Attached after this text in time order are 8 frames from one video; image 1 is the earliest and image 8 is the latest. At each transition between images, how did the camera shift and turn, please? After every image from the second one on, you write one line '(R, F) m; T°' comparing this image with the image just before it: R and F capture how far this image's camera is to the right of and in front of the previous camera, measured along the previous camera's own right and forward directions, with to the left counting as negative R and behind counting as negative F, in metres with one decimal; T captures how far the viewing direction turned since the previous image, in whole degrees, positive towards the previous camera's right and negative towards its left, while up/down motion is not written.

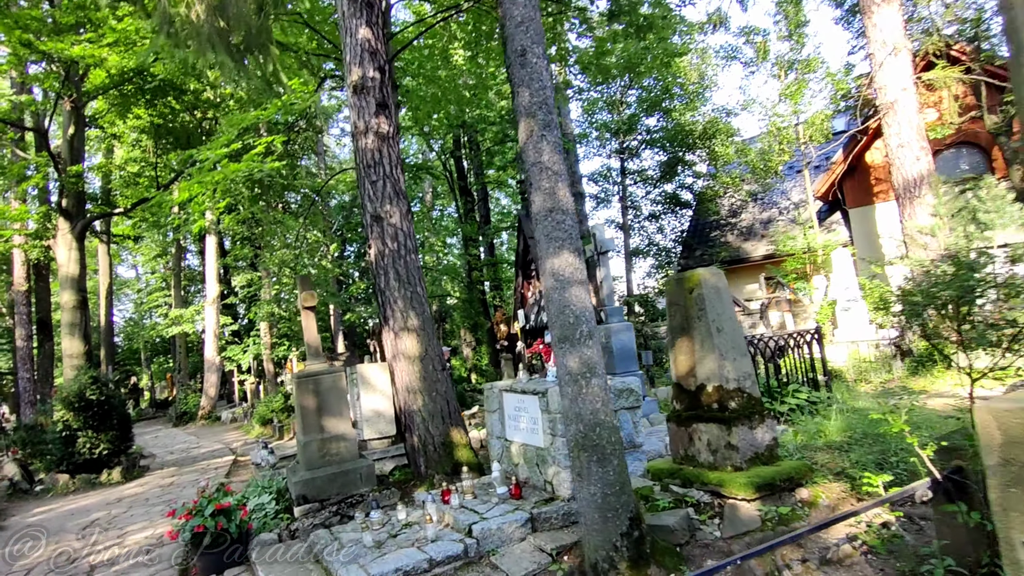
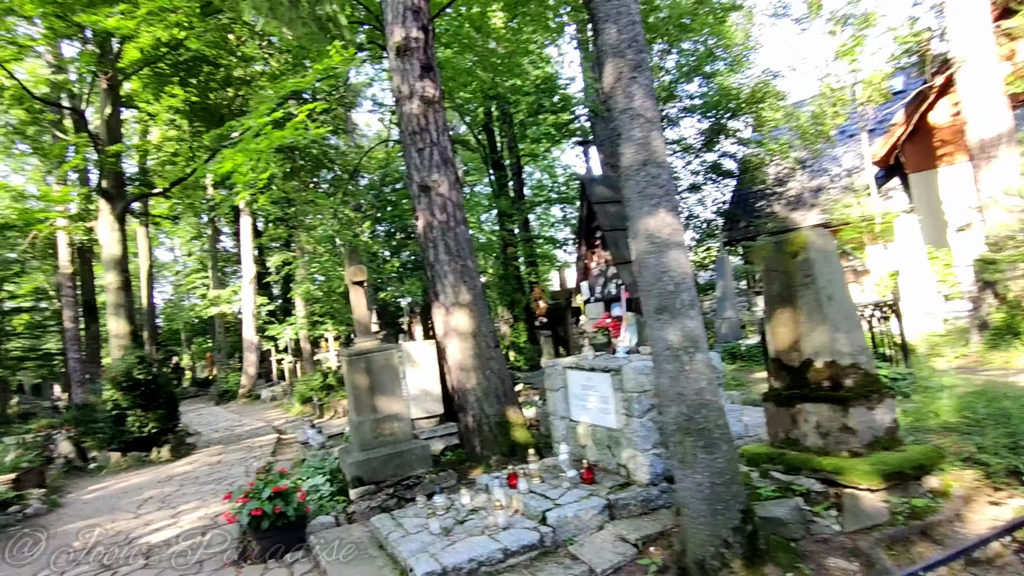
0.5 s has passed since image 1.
(-0.3, +0.3) m; -3°
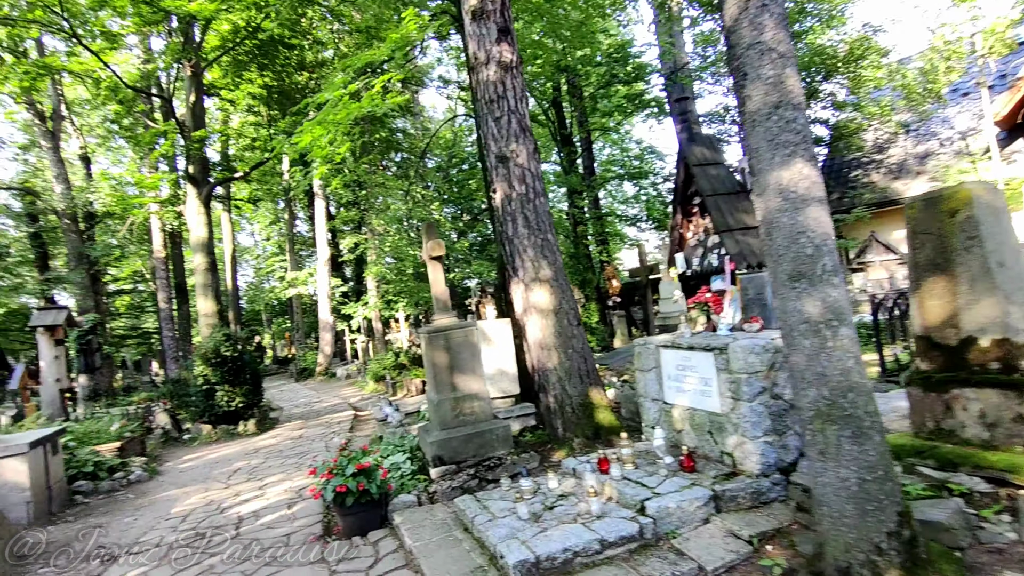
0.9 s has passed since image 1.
(-0.2, +0.2) m; -6°
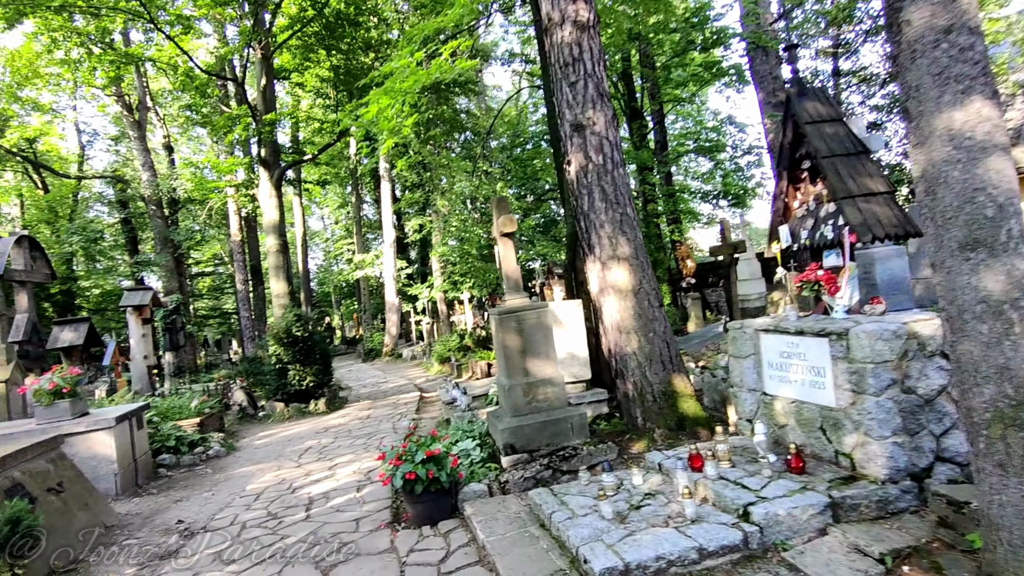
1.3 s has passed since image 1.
(-0.1, +0.3) m; -6°
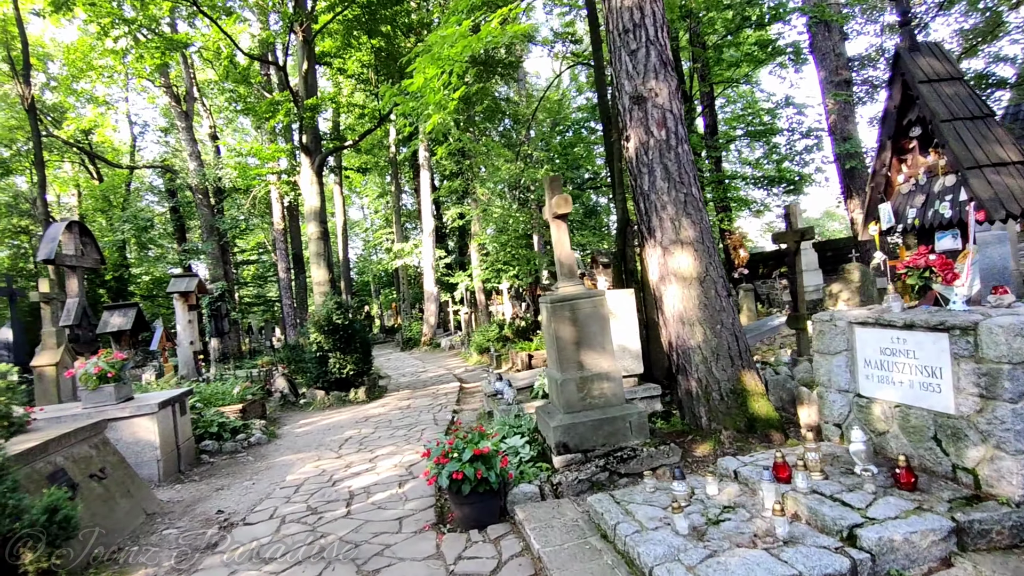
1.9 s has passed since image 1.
(-0.1, +0.3) m; -4°
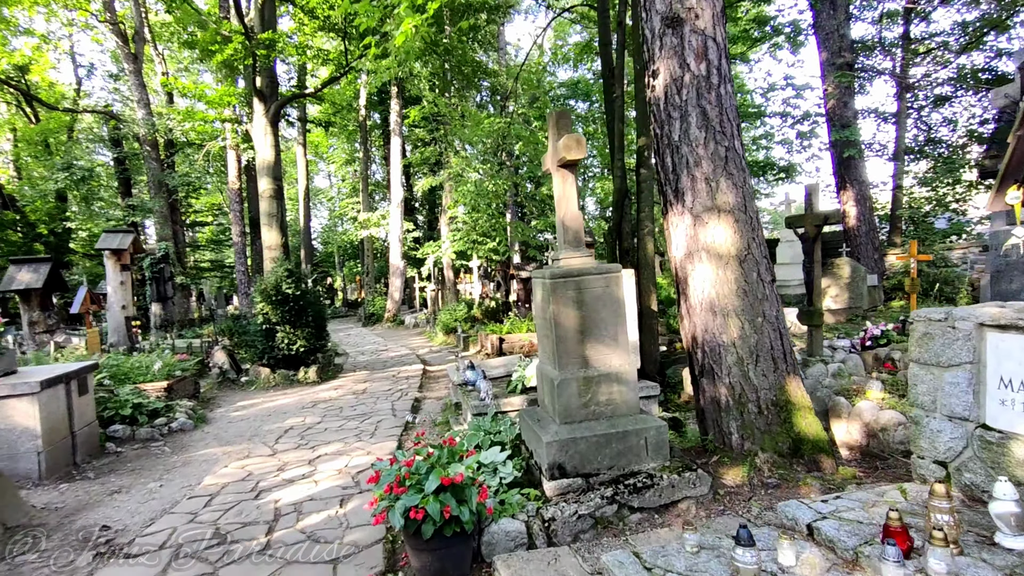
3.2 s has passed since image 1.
(-0.1, +1.0) m; +3°
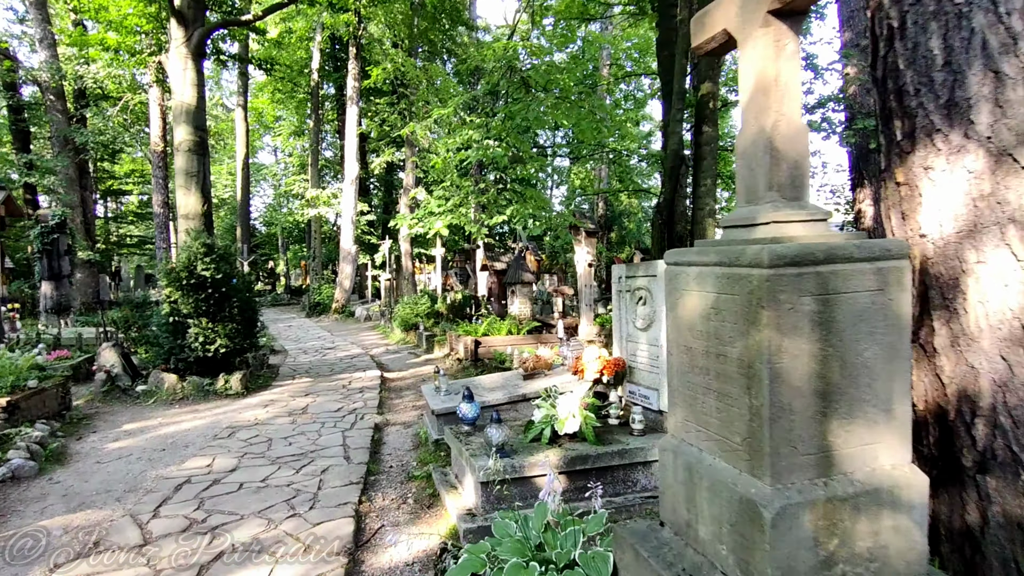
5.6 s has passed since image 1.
(-0.5, +1.8) m; +5°
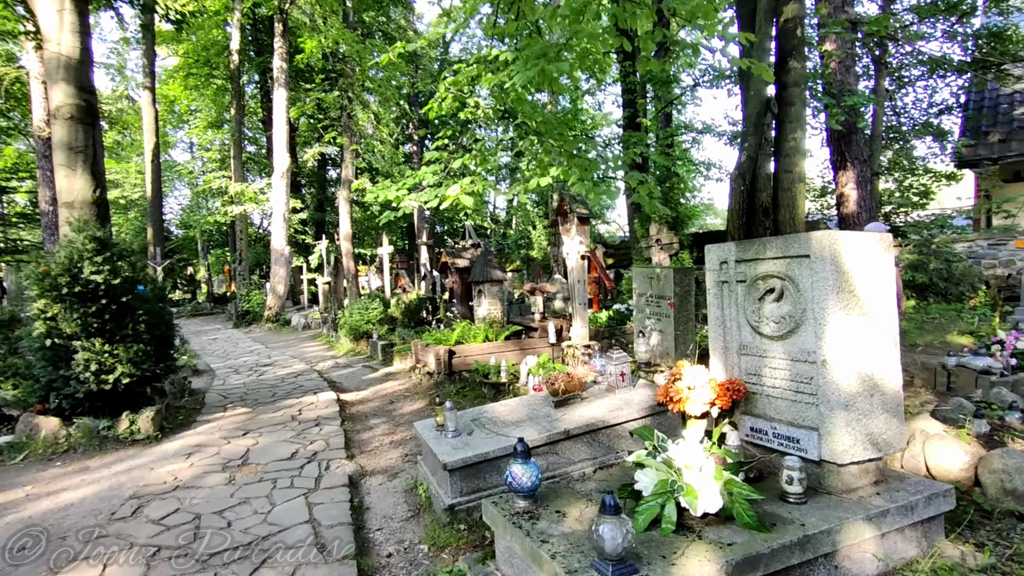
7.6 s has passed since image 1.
(-0.6, +1.4) m; +7°
